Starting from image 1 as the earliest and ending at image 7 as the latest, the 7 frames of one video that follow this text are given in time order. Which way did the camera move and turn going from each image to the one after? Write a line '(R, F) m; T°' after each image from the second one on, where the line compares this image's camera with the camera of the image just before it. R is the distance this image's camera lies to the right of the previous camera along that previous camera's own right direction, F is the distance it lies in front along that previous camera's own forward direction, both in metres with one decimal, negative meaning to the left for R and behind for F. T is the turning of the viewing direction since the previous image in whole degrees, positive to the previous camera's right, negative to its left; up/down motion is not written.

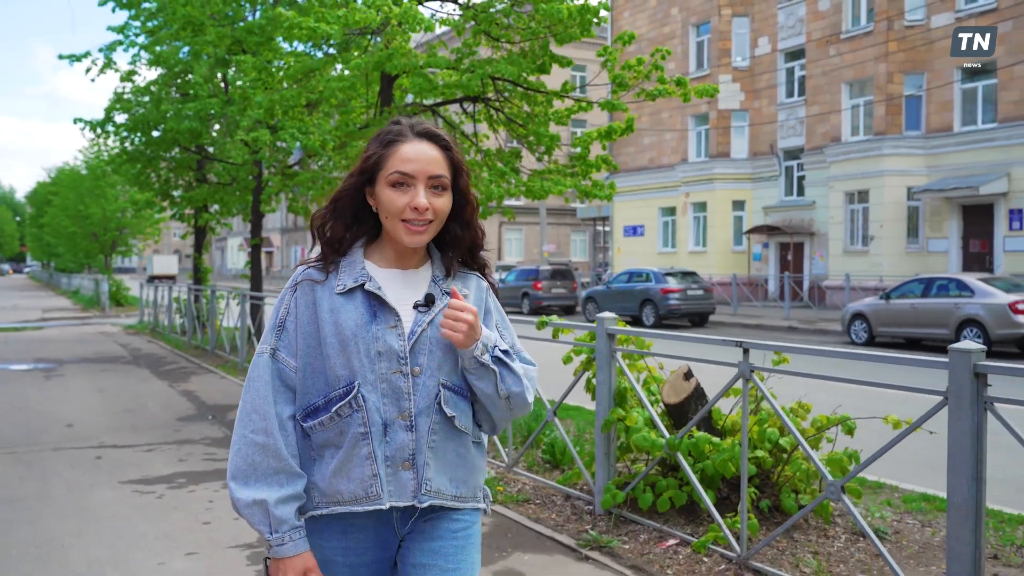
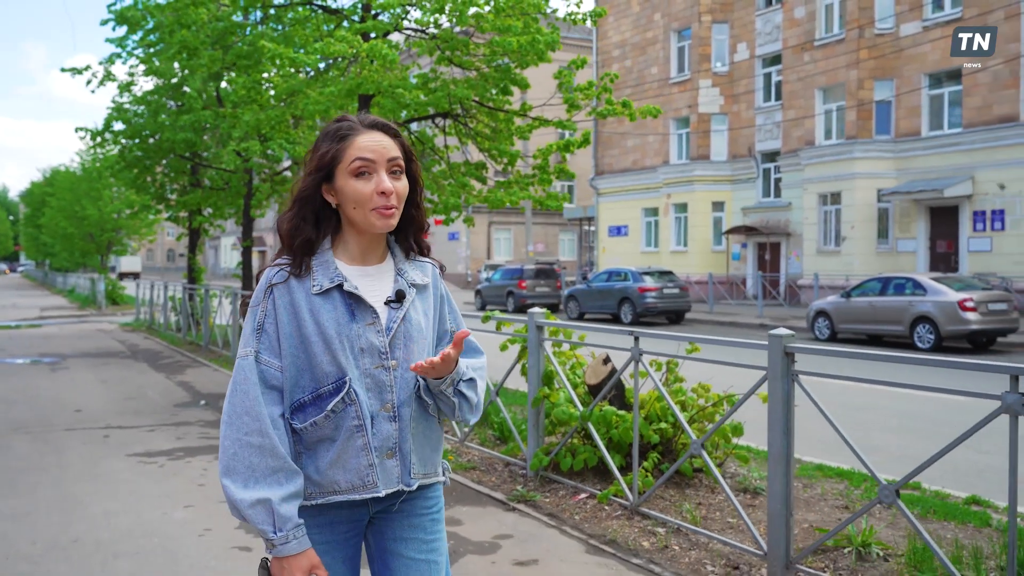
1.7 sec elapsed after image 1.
(+0.3, -1.1) m; 0°
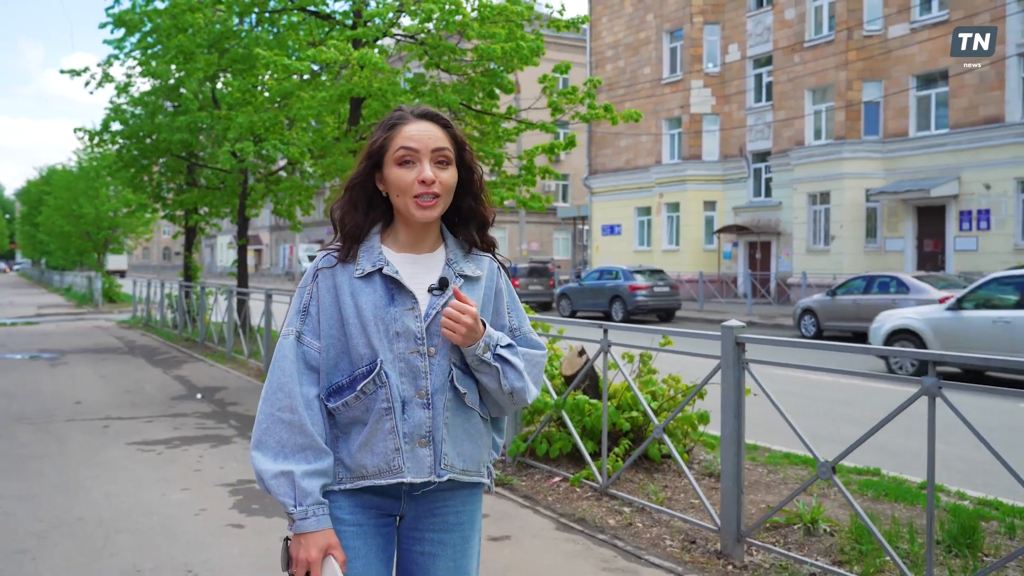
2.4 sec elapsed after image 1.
(+0.1, -0.4) m; 0°
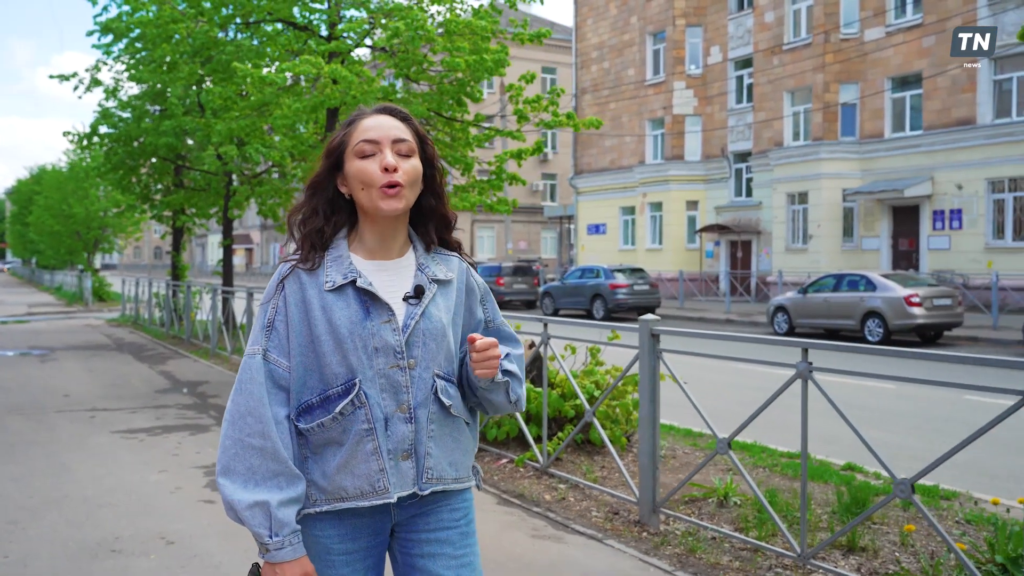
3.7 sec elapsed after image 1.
(+0.3, -0.6) m; 0°
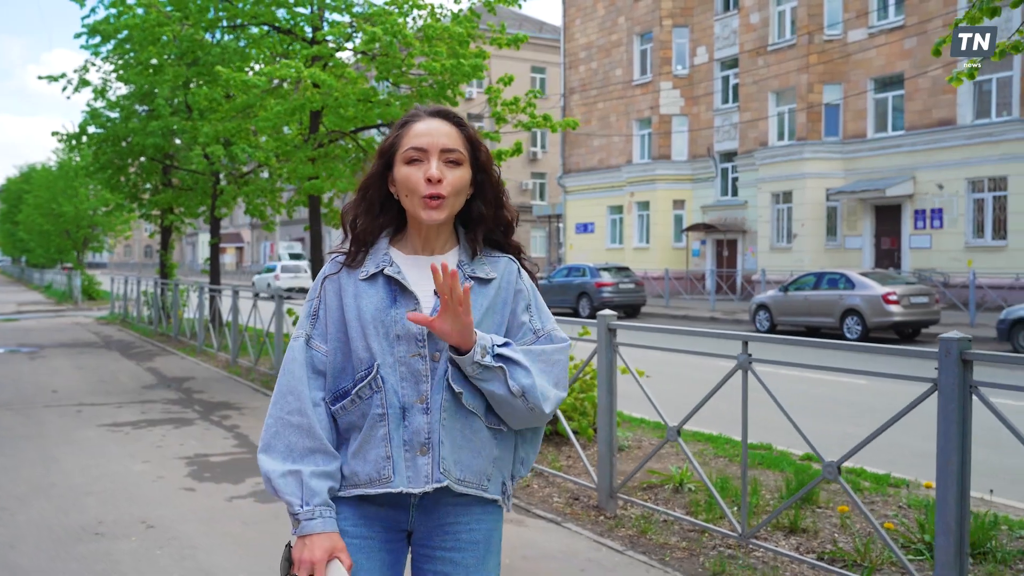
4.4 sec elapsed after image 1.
(+0.2, -0.3) m; 0°
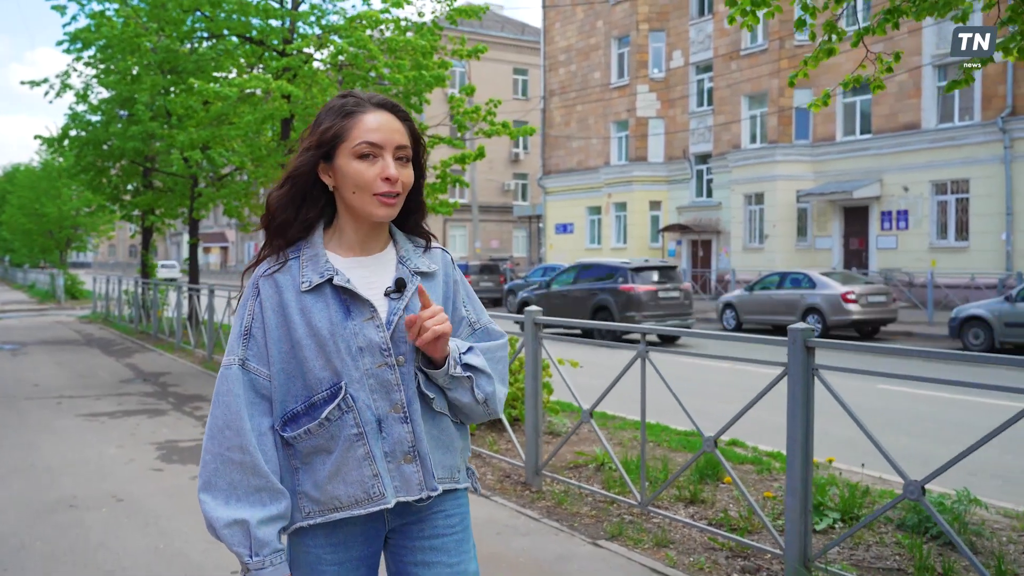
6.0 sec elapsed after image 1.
(+0.3, -0.6) m; +1°
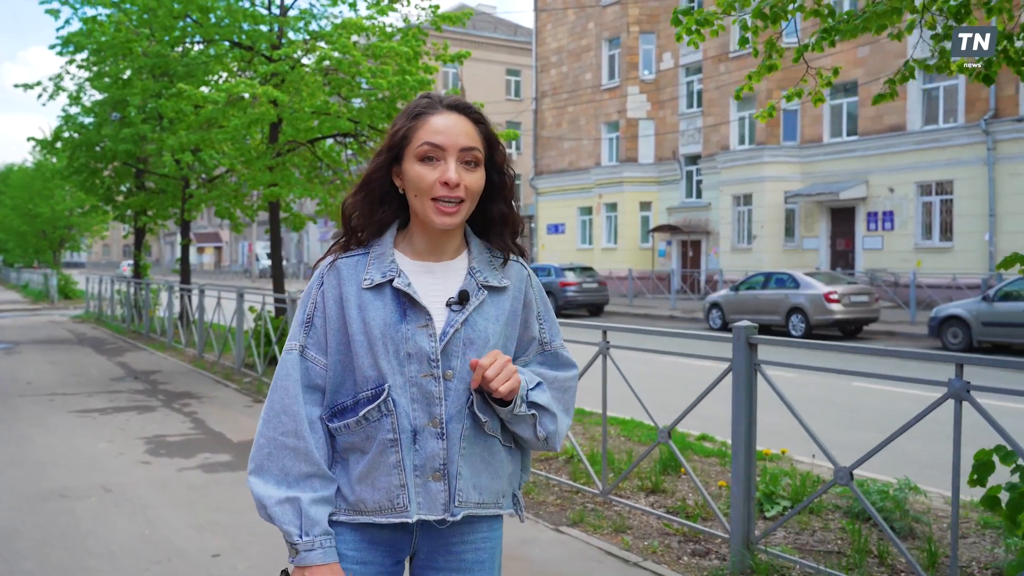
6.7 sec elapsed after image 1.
(+0.2, -0.3) m; 0°
